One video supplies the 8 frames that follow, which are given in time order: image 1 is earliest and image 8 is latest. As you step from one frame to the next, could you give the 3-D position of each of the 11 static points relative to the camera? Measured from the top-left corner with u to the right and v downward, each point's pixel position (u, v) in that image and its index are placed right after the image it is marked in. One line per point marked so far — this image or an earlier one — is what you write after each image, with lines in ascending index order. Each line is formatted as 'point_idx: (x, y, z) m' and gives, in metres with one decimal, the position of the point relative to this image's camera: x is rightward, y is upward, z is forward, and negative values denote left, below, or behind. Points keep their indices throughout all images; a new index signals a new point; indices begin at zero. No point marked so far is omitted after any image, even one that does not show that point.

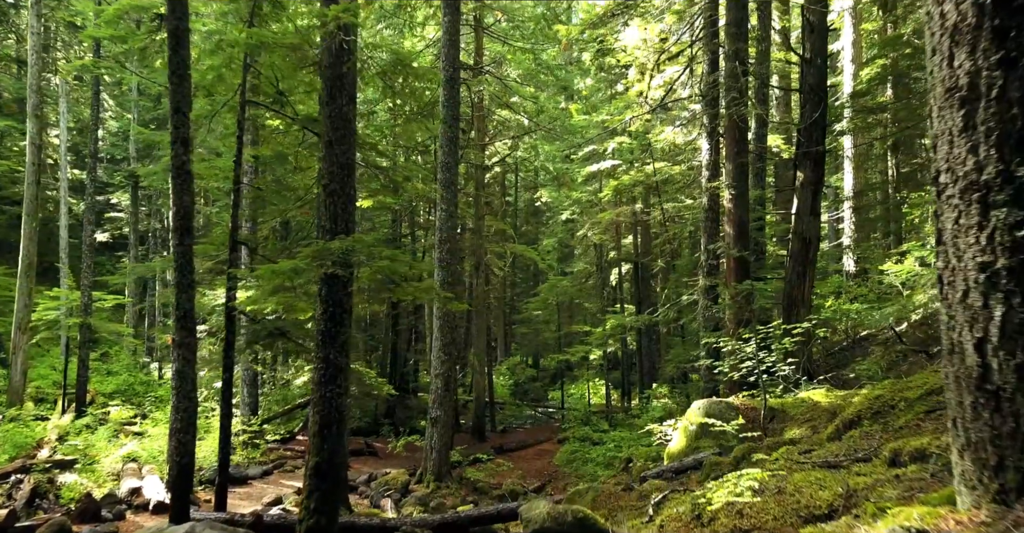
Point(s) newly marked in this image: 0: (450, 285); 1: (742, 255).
0: (-1.3, -0.4, +17.8) m
1: (+4.1, +0.2, +15.0) m
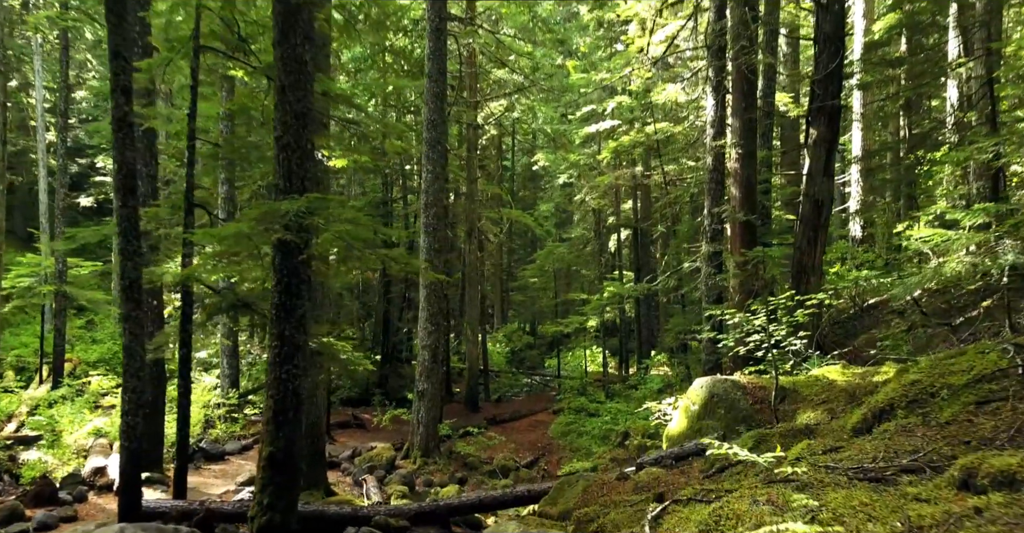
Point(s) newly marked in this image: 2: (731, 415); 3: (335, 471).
0: (-1.5, +0.3, +16.8) m
1: (+3.9, +0.8, +13.9) m
2: (+2.4, -1.7, +9.5) m
3: (-3.3, -3.9, +16.0) m
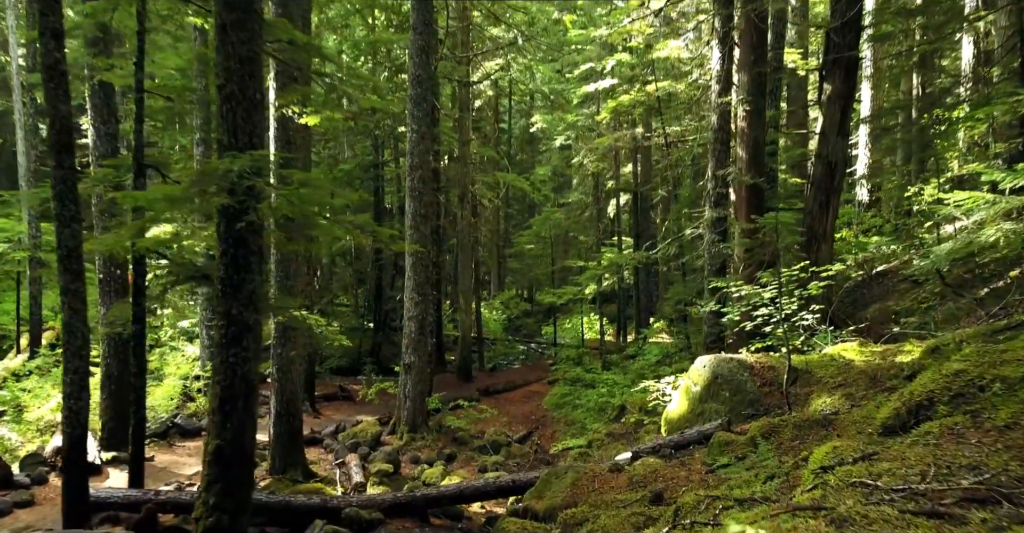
0: (-1.6, +0.9, +15.9) m
1: (+3.7, +1.3, +13.0) m
2: (+2.3, -1.4, +8.6) m
3: (-3.5, -3.3, +15.3) m
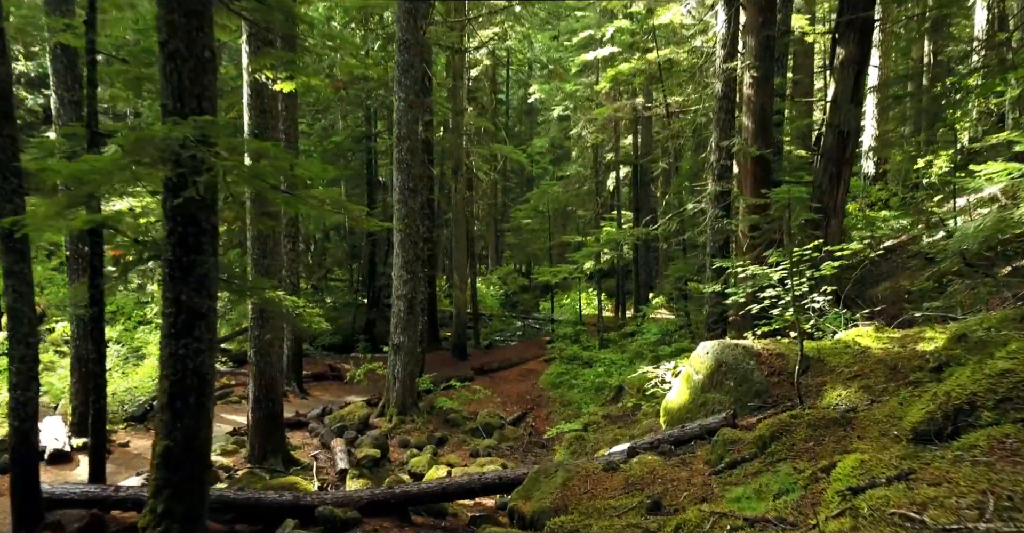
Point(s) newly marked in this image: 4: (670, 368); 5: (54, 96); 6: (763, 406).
0: (-1.8, +1.4, +15.1) m
1: (+3.6, +1.6, +12.2) m
2: (+2.1, -1.2, +8.0) m
3: (-3.6, -2.8, +14.7) m
4: (+1.9, -1.2, +10.5) m
5: (-6.0, +2.2, +11.2) m
6: (+2.3, -1.3, +7.8) m
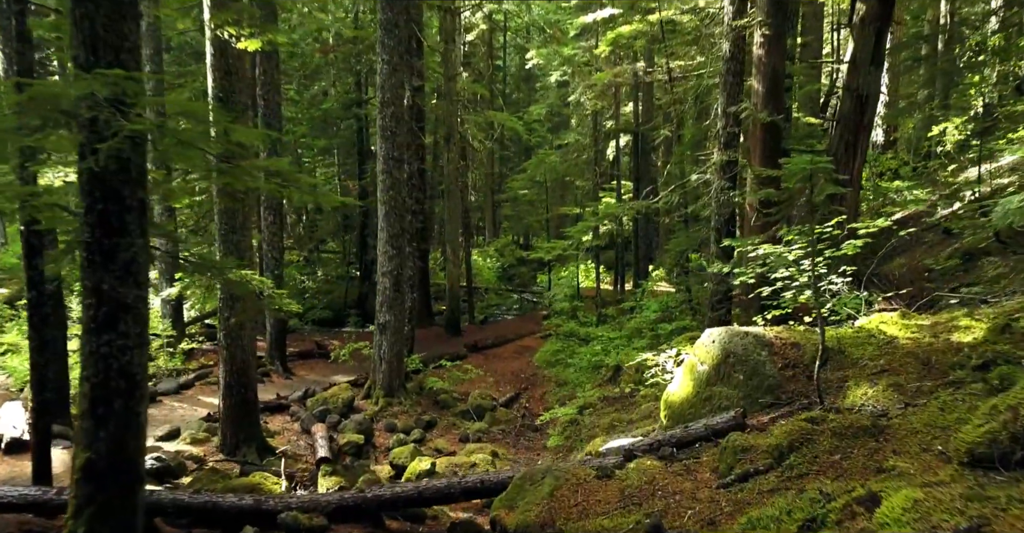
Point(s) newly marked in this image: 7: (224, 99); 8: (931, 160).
0: (-1.9, +1.8, +14.2) m
1: (+3.5, +1.9, +11.3) m
2: (+2.0, -1.0, +7.2) m
3: (-3.8, -2.4, +13.9) m
4: (+1.8, -1.0, +9.7) m
5: (-6.1, +2.5, +10.2) m
6: (+2.2, -1.1, +7.0) m
7: (-3.5, +2.0, +10.2) m
8: (+8.0, +2.0, +16.3) m
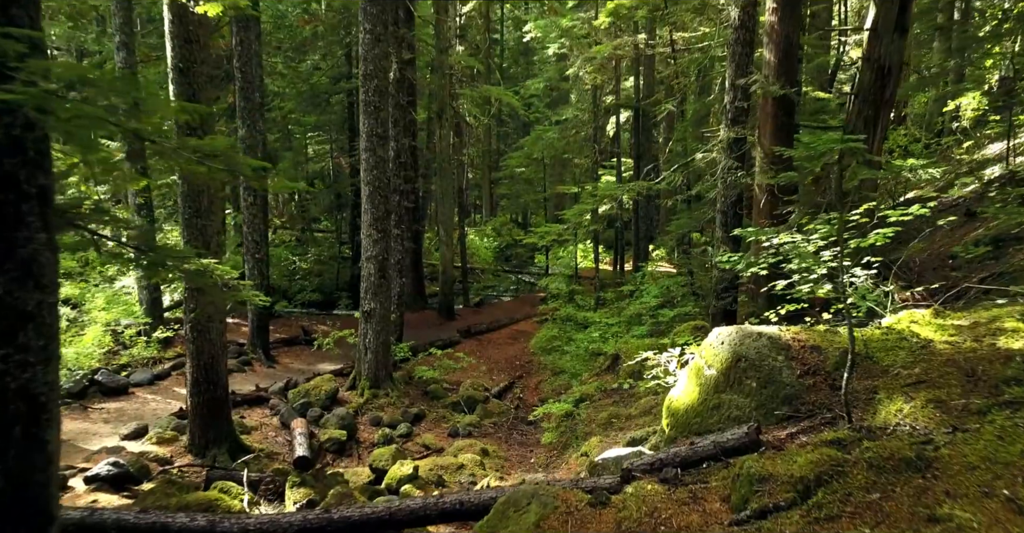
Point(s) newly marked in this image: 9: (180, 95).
0: (-2.0, +2.0, +13.3) m
1: (+3.3, +2.1, +10.4) m
2: (+1.9, -0.9, +6.3) m
3: (-3.9, -2.2, +13.1) m
4: (+1.7, -0.9, +8.9) m
5: (-6.3, +2.7, +9.3) m
6: (+2.1, -1.1, +6.2) m
7: (-3.6, +2.2, +9.3) m
8: (+7.9, +2.3, +15.4) m
9: (-3.8, +2.0, +9.6) m
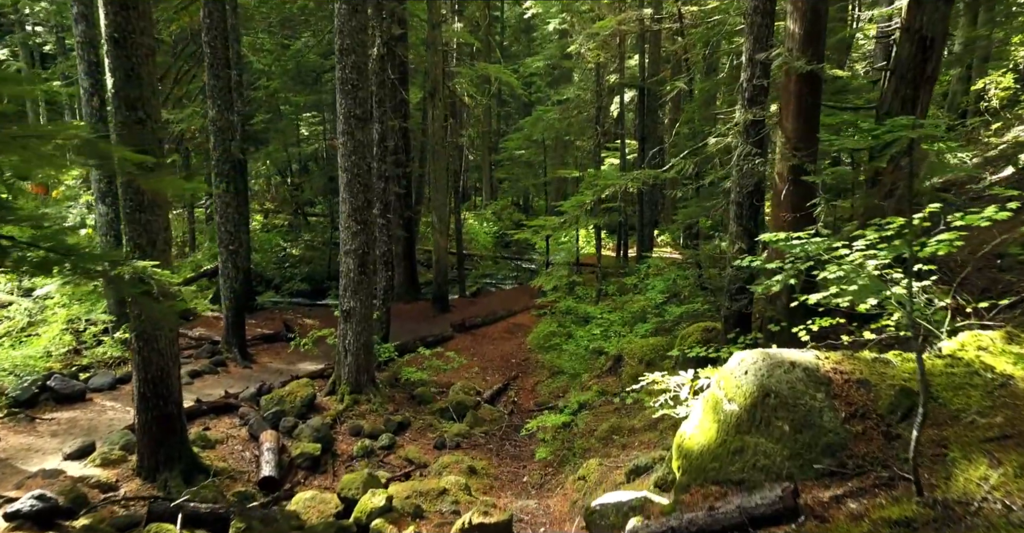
0: (-2.1, +2.1, +12.1) m
1: (+3.2, +2.1, +9.2) m
2: (+1.8, -1.0, +5.2) m
3: (-4.0, -2.1, +12.0) m
4: (+1.6, -0.9, +7.7) m
5: (-6.4, +2.6, +8.1) m
6: (+1.9, -1.2, +5.0) m
7: (-3.7, +2.1, +8.1) m
8: (+7.8, +2.5, +14.1) m
9: (-3.9, +1.9, +8.4) m
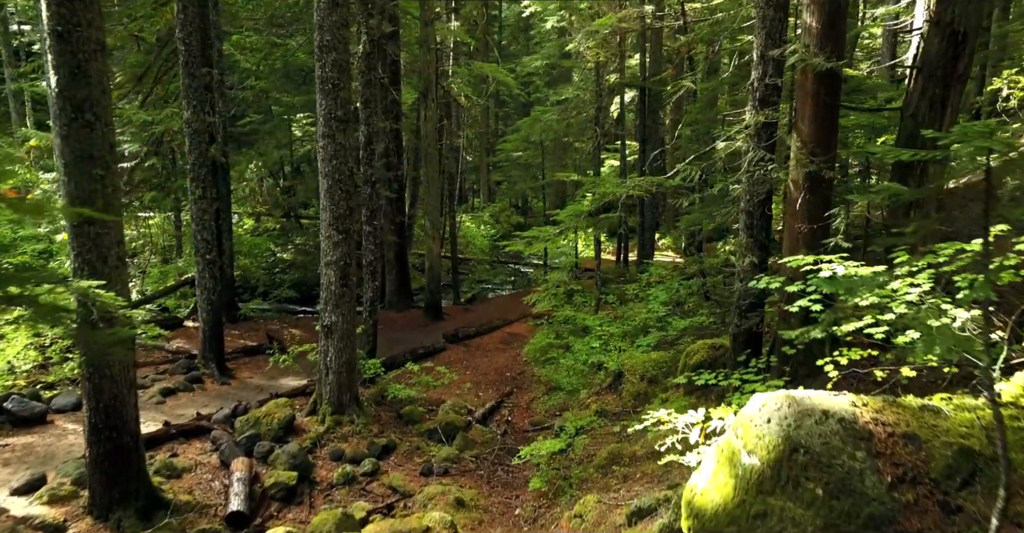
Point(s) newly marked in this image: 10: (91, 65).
0: (-2.2, +1.9, +11.3) m
1: (+3.1, +1.9, +8.3) m
2: (+1.6, -1.2, +4.3) m
3: (-4.1, -2.3, +11.2) m
4: (+1.5, -1.1, +6.9) m
5: (-6.5, +2.5, +7.3) m
6: (+1.8, -1.3, +4.2) m
7: (-3.8, +2.0, +7.3) m
8: (+7.7, +2.3, +13.3) m
9: (-4.0, +1.8, +7.6) m
10: (-3.8, +1.8, +7.7) m
